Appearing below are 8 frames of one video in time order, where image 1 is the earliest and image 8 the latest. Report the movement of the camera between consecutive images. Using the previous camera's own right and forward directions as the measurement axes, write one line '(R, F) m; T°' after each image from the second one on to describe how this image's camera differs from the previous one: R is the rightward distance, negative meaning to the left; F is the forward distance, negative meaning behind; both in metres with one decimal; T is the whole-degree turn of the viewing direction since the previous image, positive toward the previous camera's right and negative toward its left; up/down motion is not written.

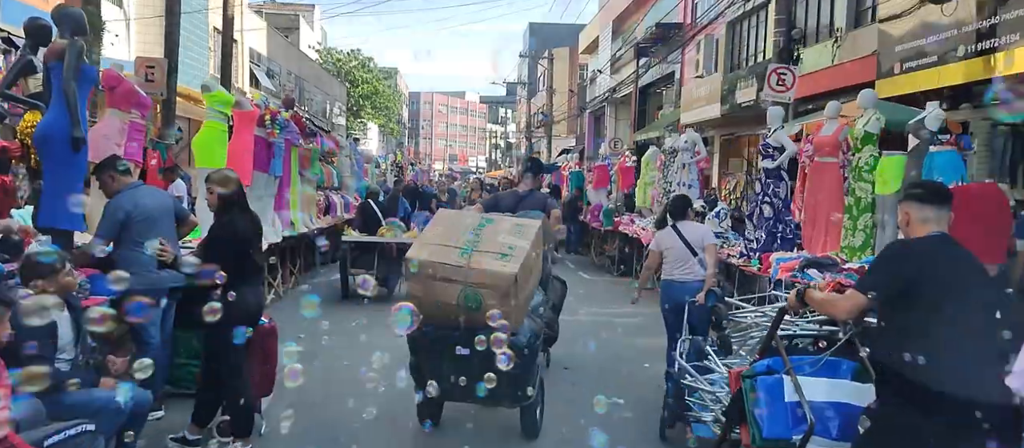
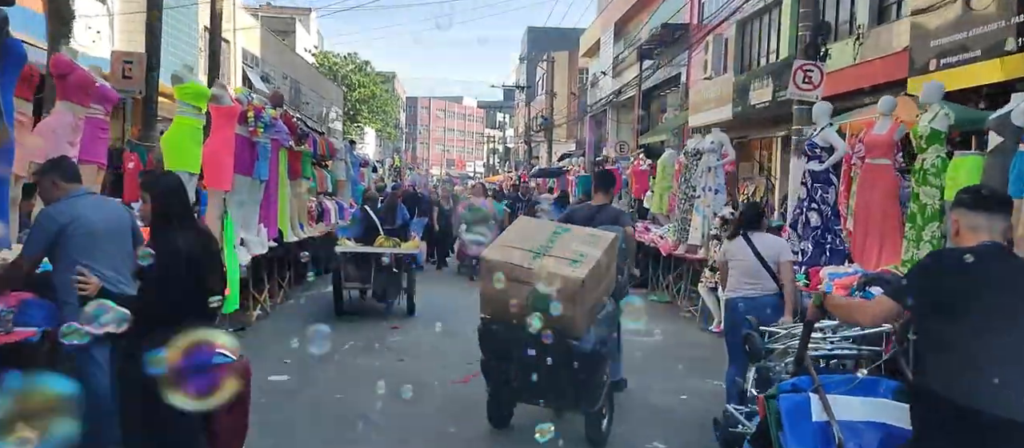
(-0.2, +1.0) m; 0°
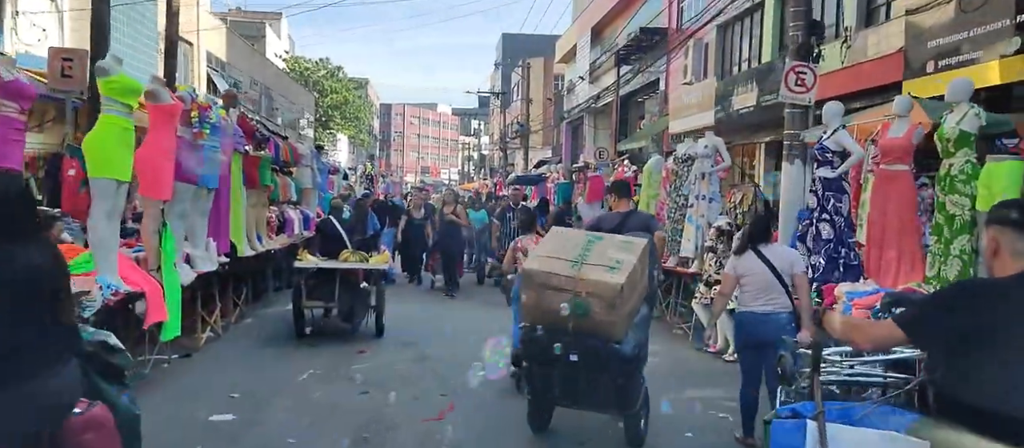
(0.0, +0.8) m; +2°
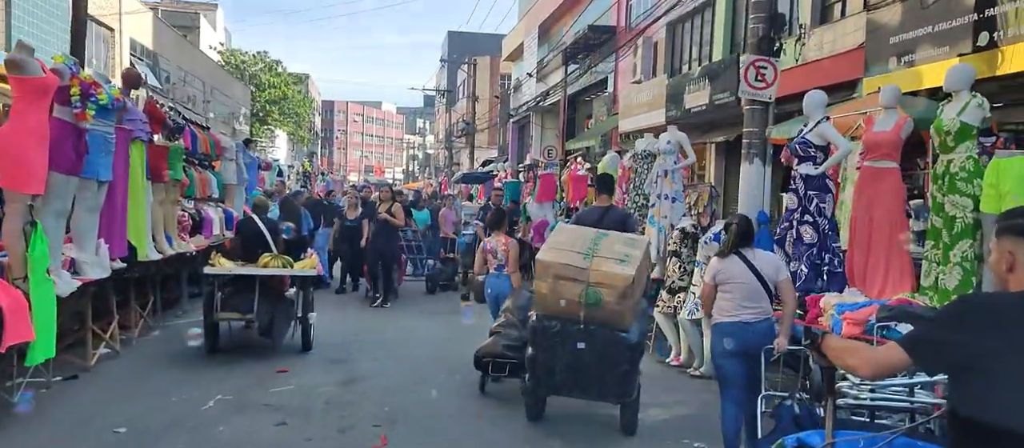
(0.0, +0.9) m; +4°
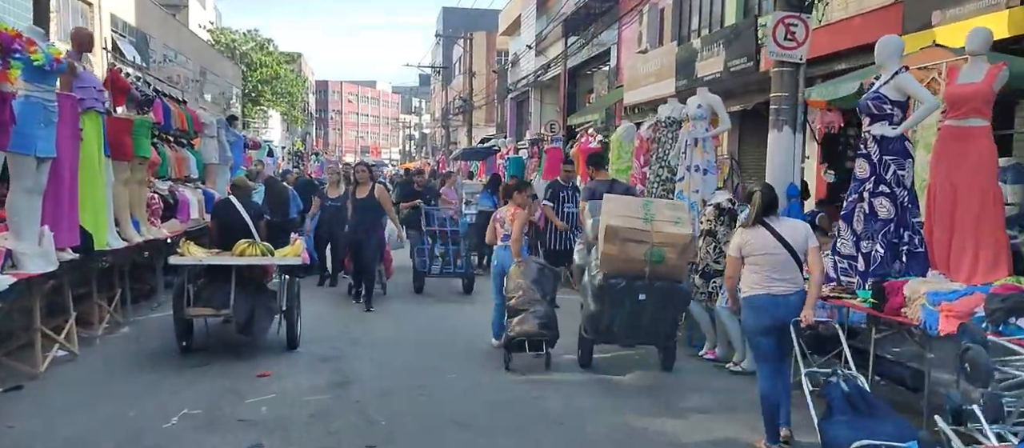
(-0.1, +1.0) m; 0°
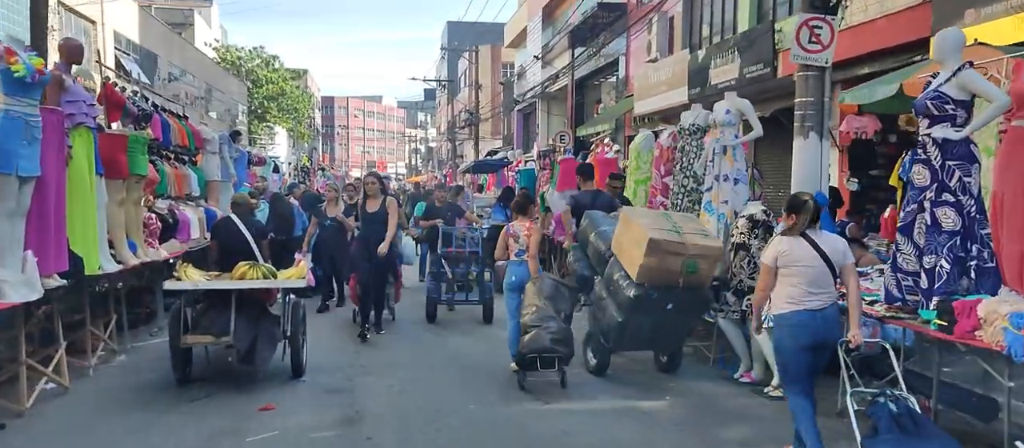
(-0.1, +0.5) m; 0°
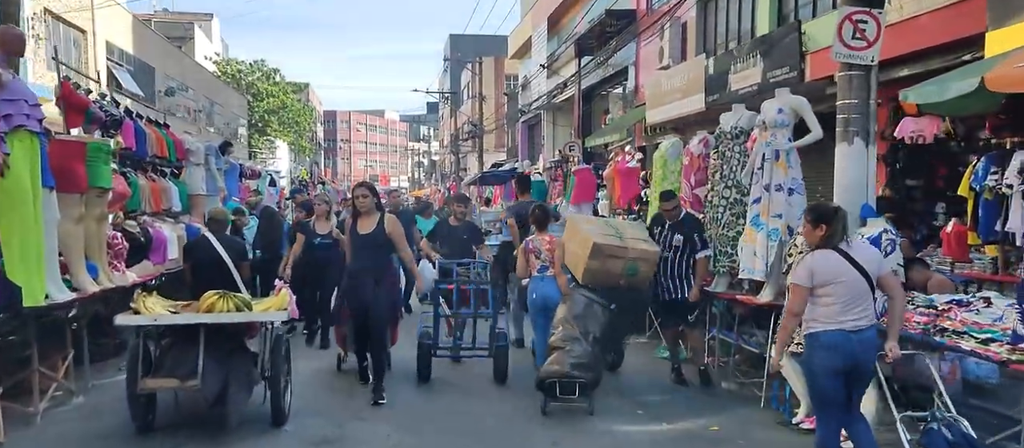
(-0.1, +1.0) m; 0°
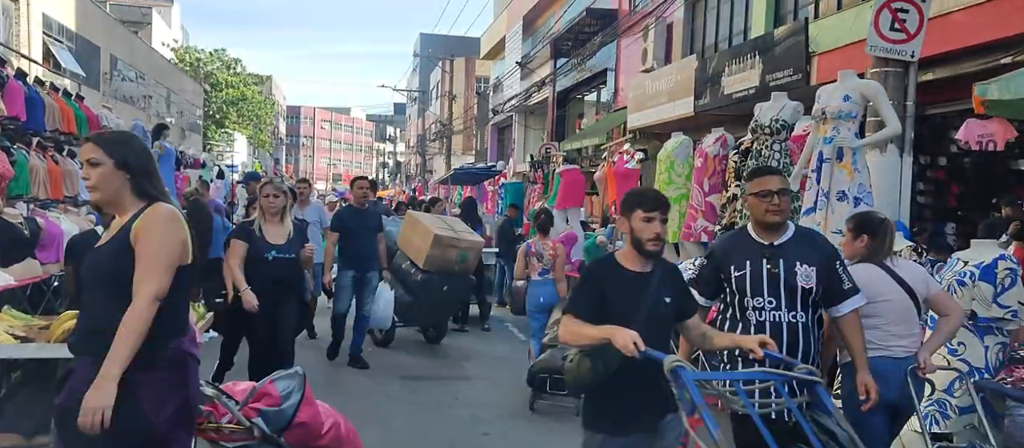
(-0.1, +1.5) m; +2°
